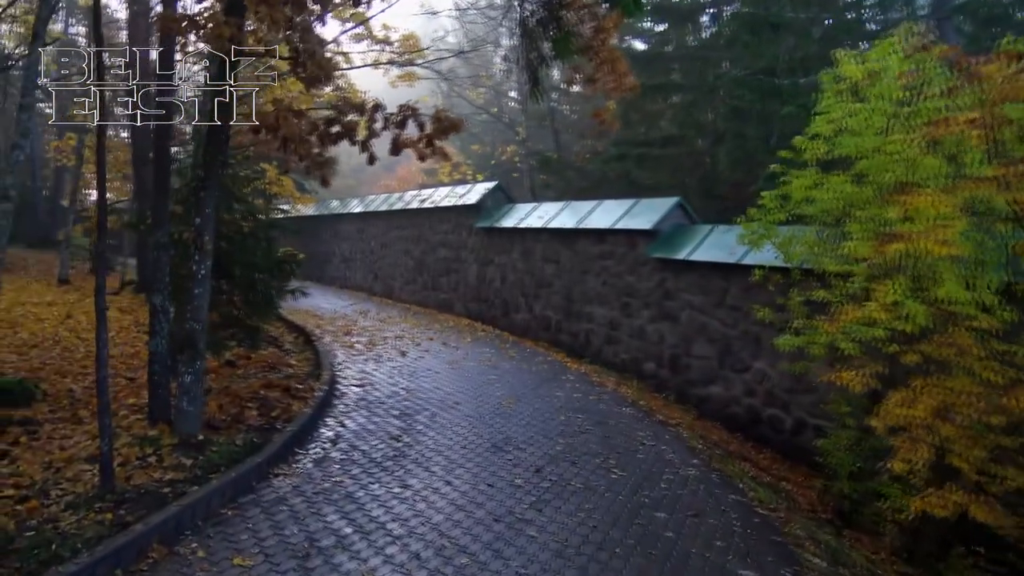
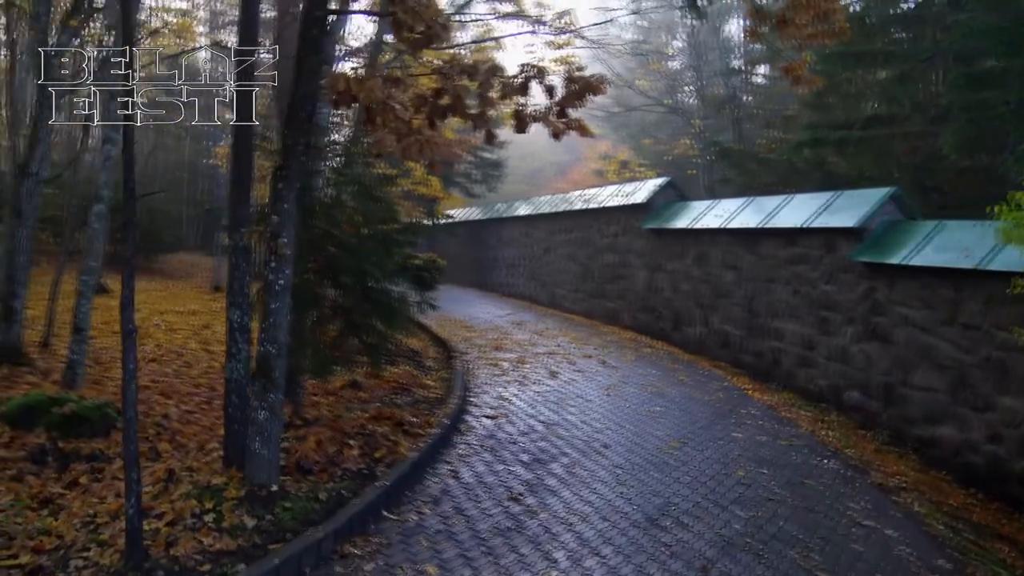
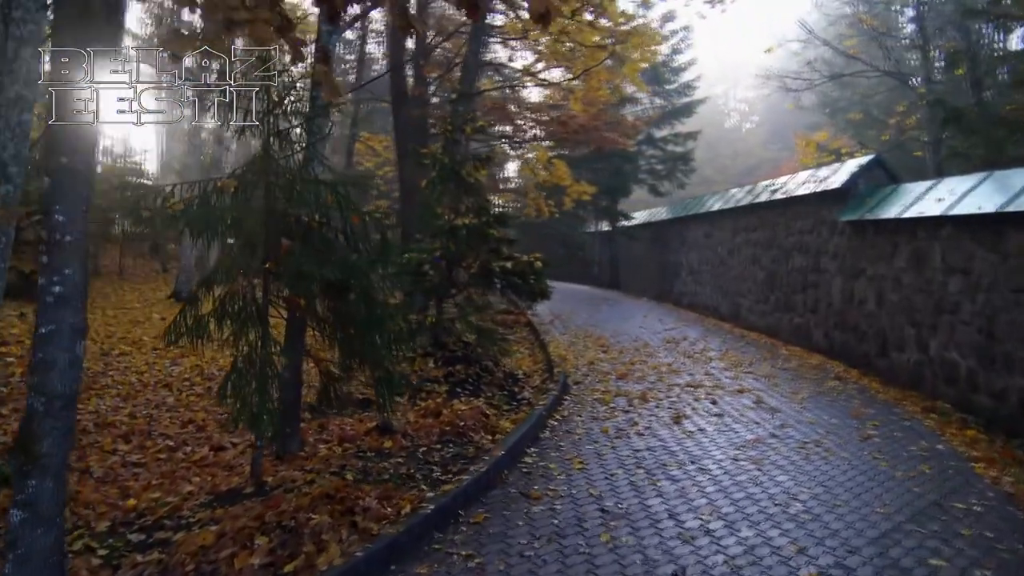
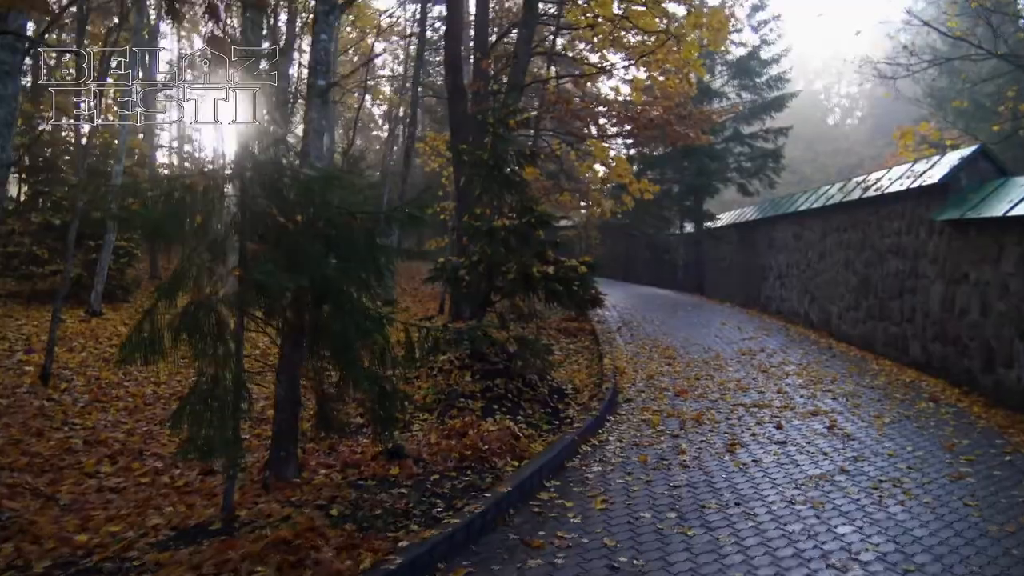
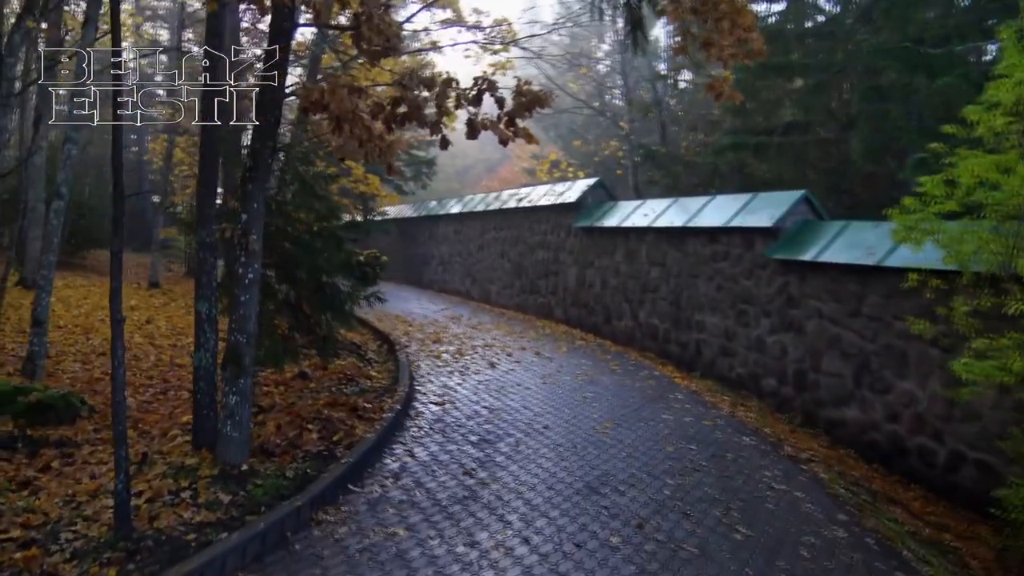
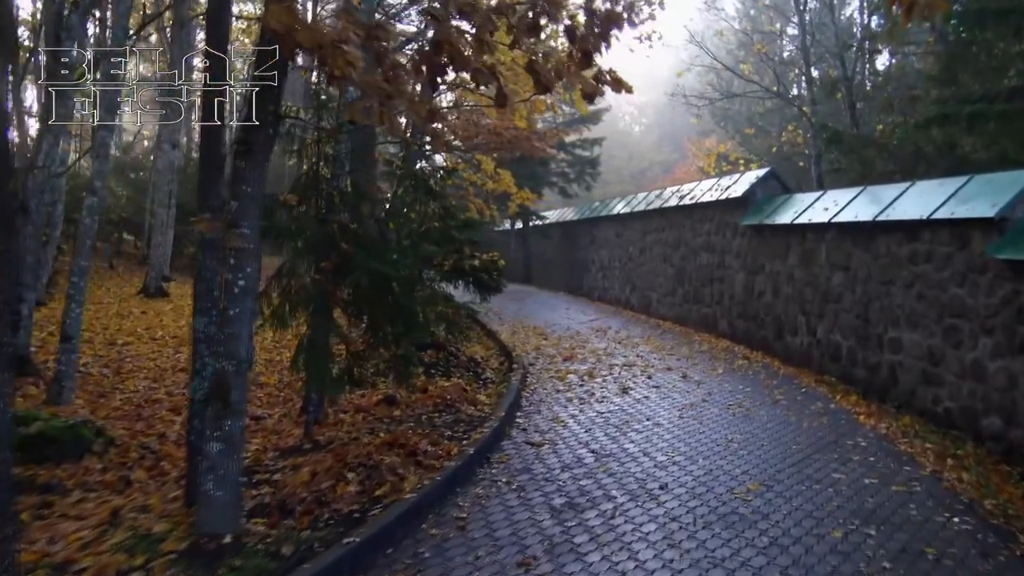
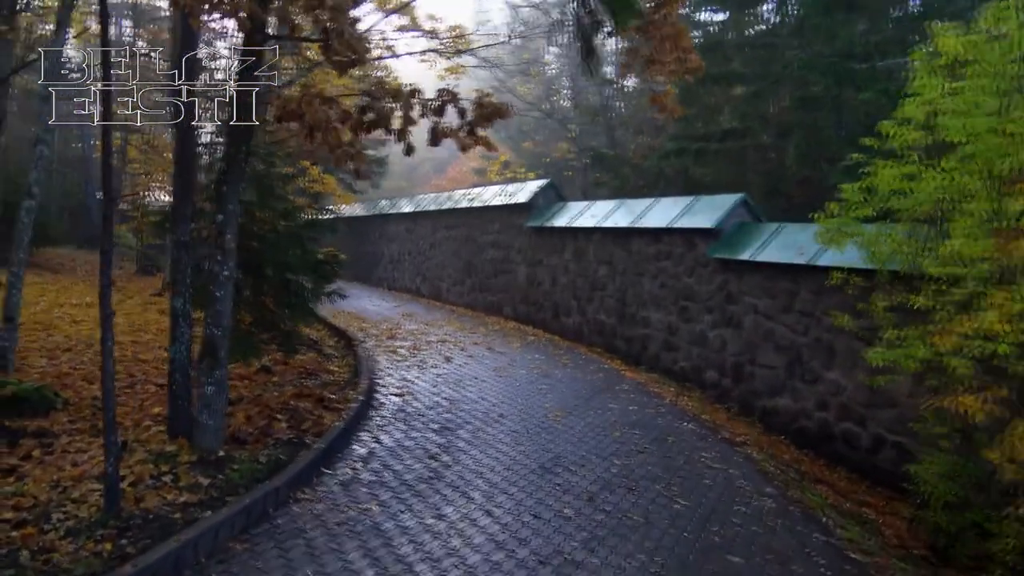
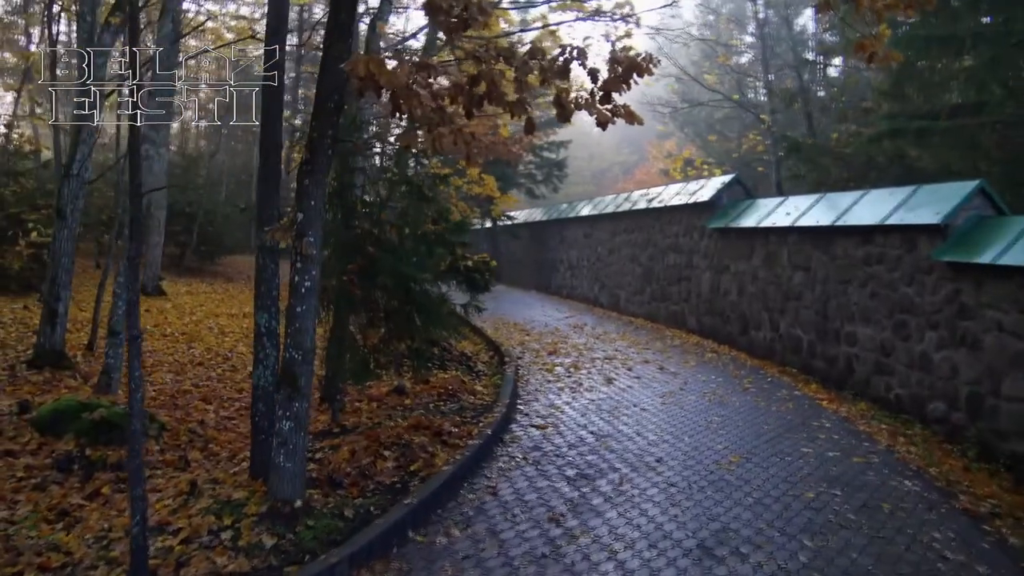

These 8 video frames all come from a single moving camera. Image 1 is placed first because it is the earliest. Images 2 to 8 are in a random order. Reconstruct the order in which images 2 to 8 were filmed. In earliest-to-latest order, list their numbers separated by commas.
7, 5, 2, 8, 6, 3, 4
